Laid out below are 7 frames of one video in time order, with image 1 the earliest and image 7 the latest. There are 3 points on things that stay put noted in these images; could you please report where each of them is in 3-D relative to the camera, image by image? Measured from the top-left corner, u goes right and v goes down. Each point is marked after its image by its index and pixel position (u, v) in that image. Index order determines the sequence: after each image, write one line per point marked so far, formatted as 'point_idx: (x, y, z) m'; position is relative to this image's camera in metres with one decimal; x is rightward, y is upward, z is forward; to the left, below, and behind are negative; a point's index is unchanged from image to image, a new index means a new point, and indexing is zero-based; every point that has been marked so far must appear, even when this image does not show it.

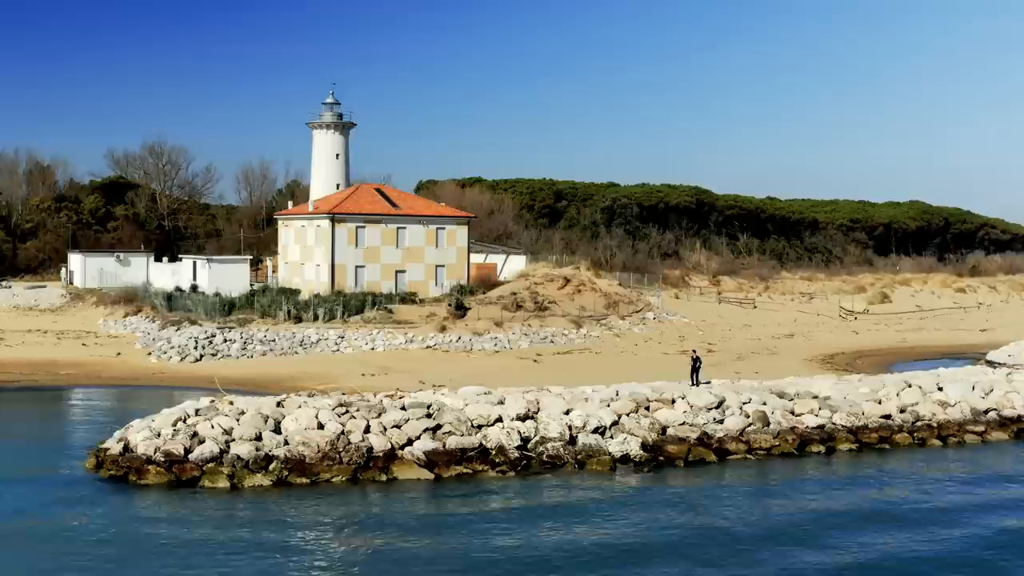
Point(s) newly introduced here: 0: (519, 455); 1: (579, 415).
0: (+0.2, -2.8, +16.6) m
1: (+1.2, -2.2, +17.5) m
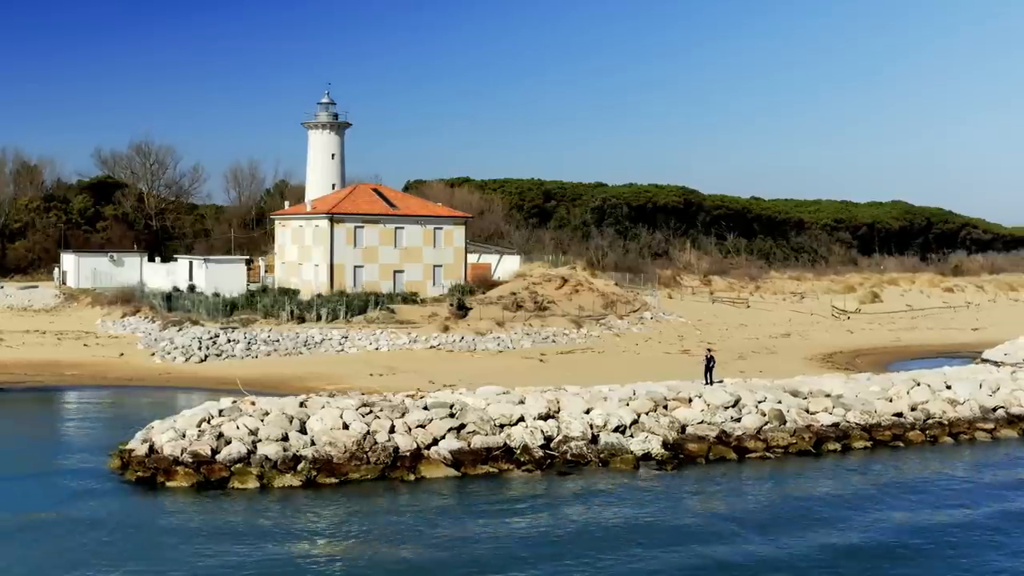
0: (+0.6, -2.8, +16.7) m
1: (+1.5, -2.2, +17.7) m
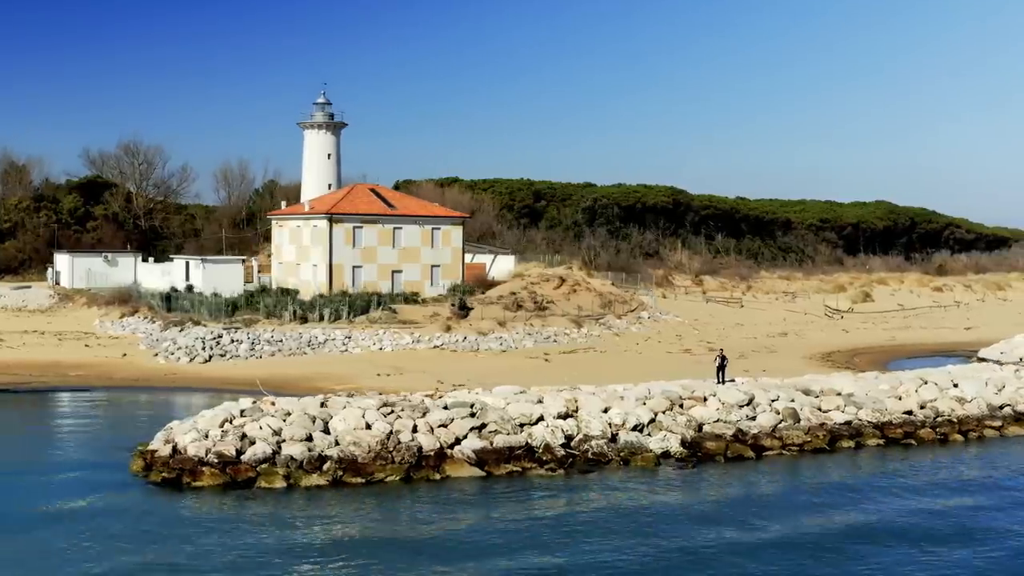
0: (+0.9, -2.8, +16.8) m
1: (+1.9, -2.2, +17.8) m
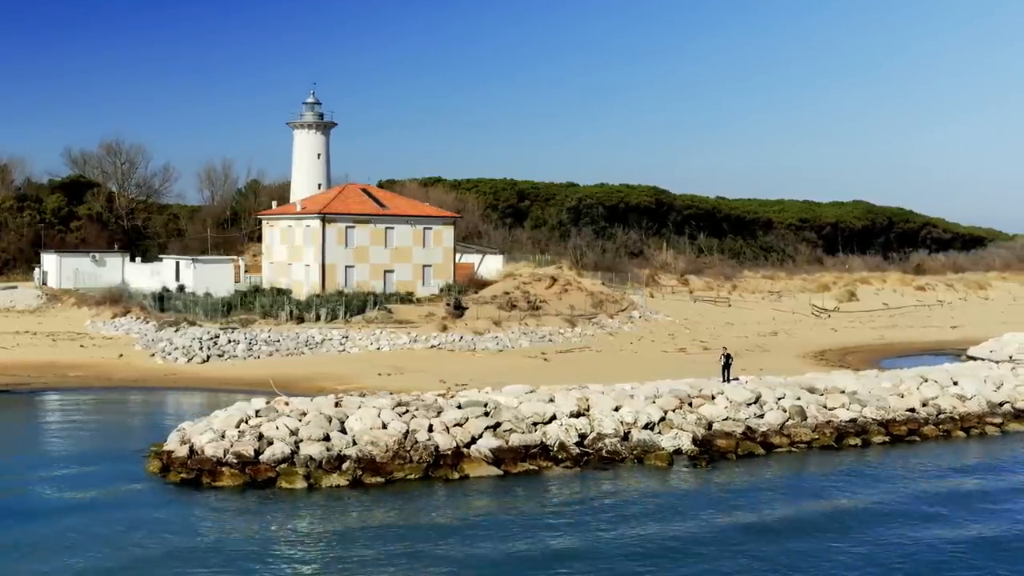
0: (+1.1, -2.8, +16.9) m
1: (+2.1, -2.2, +17.9) m
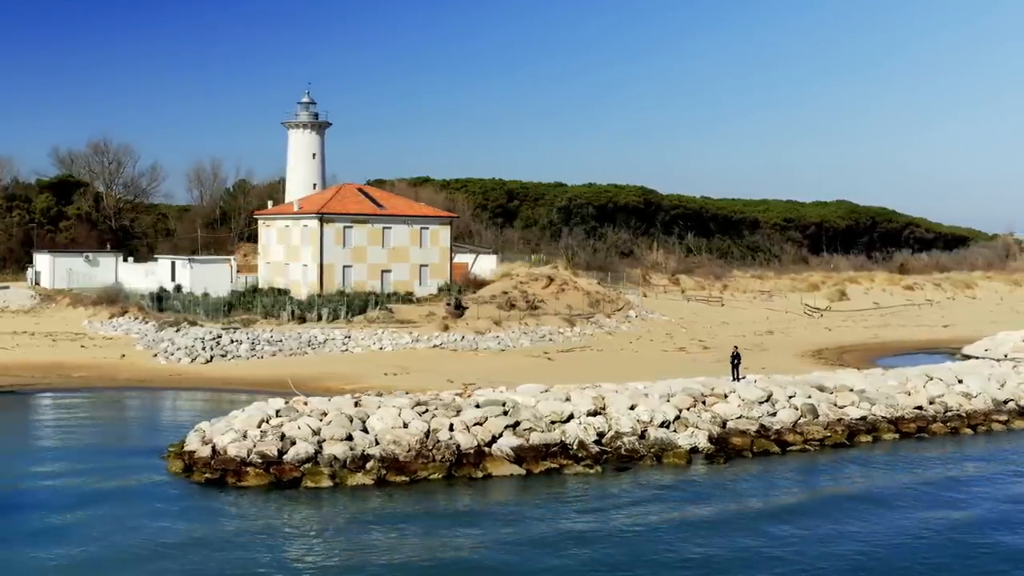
0: (+1.5, -2.7, +17.1) m
1: (+2.4, -2.2, +18.1) m
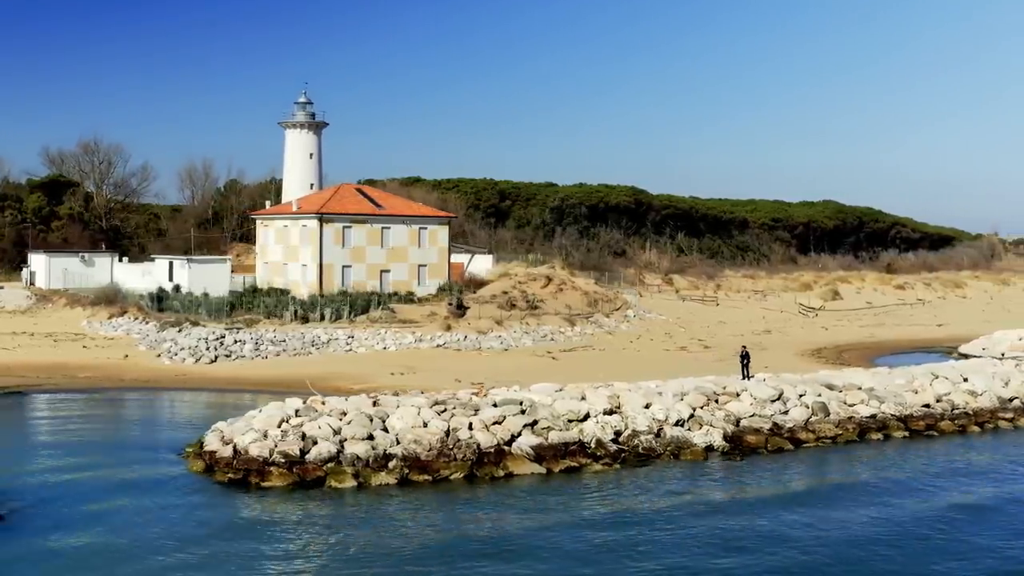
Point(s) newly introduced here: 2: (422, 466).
0: (+1.8, -2.7, +17.2) m
1: (+2.7, -2.2, +18.2) m
2: (-1.5, -2.8, +15.8) m
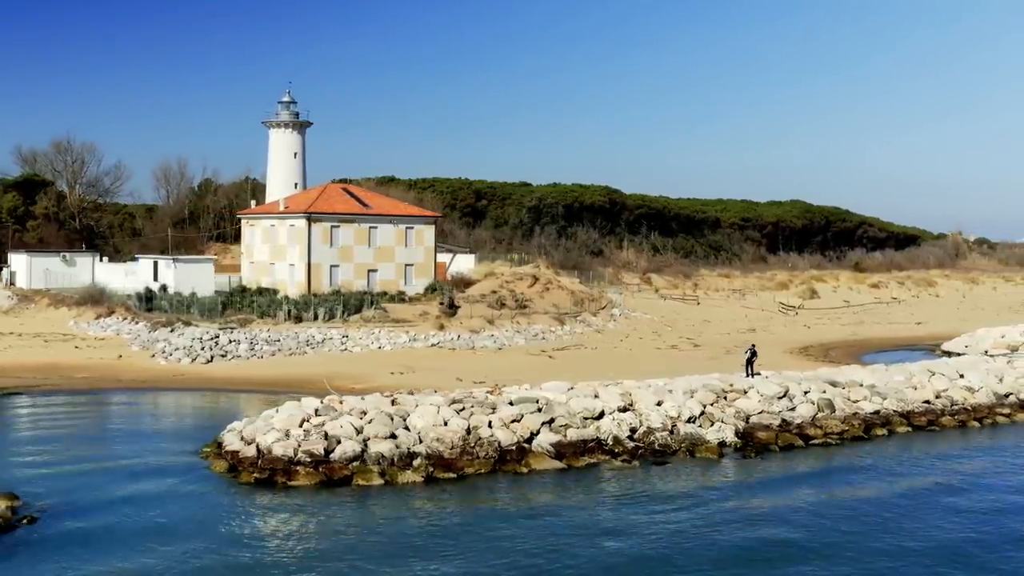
0: (+2.1, -2.7, +17.4) m
1: (+3.0, -2.2, +18.5) m
2: (-1.1, -2.8, +15.9) m
